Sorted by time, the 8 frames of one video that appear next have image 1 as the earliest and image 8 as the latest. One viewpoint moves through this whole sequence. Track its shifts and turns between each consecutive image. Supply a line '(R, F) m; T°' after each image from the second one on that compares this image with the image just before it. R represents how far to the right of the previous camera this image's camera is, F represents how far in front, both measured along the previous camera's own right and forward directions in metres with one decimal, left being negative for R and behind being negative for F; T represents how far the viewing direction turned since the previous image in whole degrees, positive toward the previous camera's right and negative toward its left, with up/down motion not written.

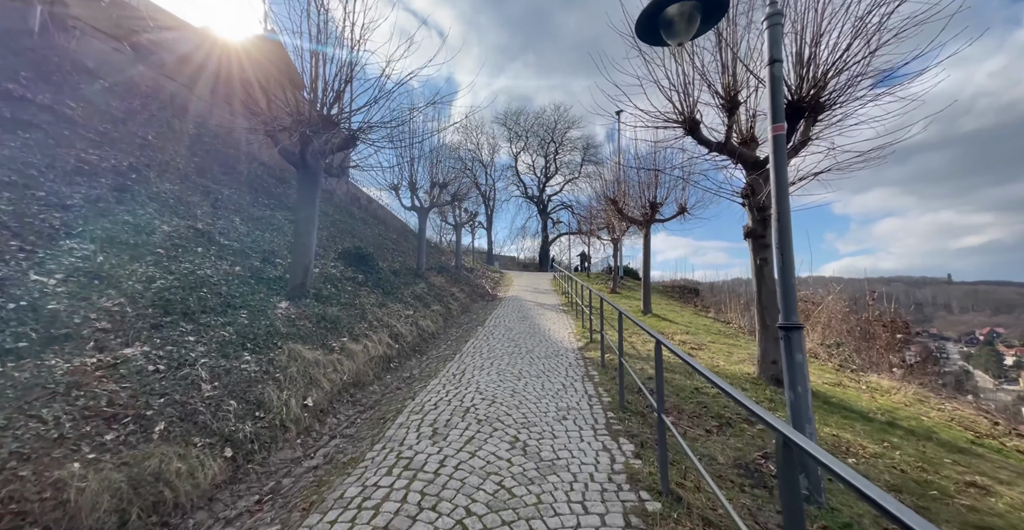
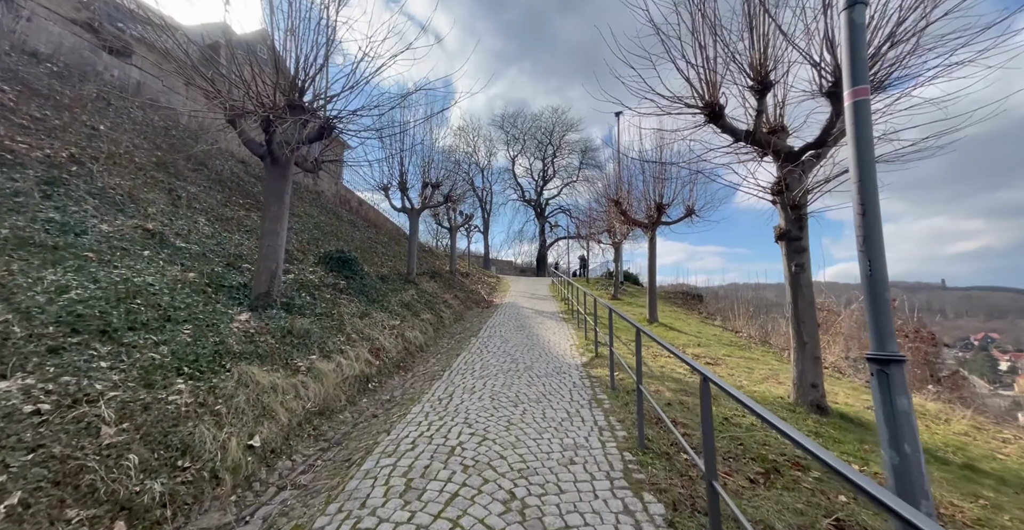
(0.0, +0.6) m; +1°
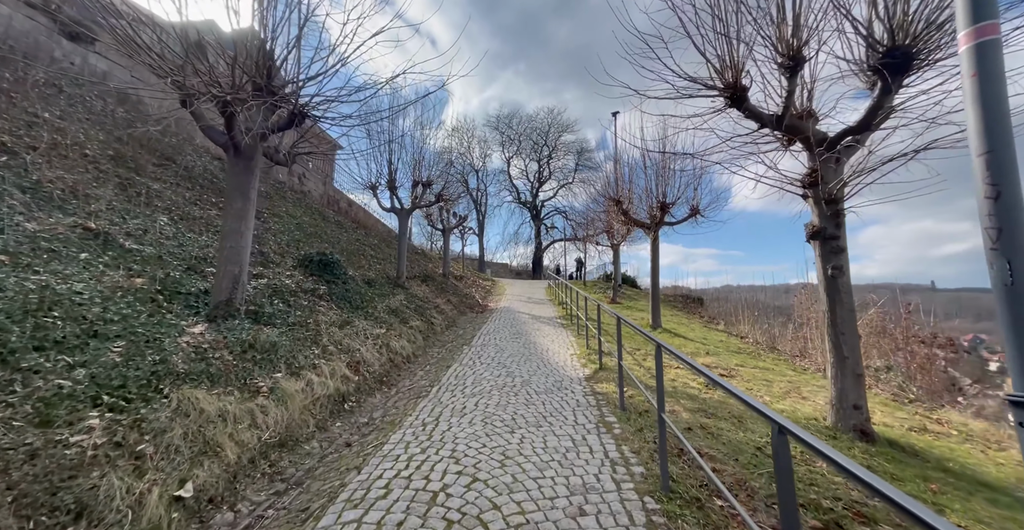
(0.0, +0.5) m; +1°
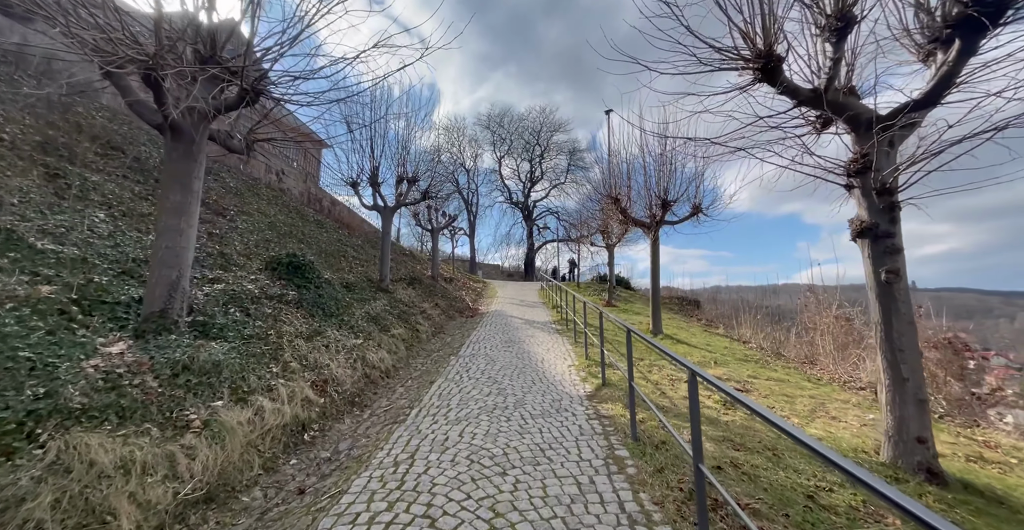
(0.0, +0.6) m; +1°
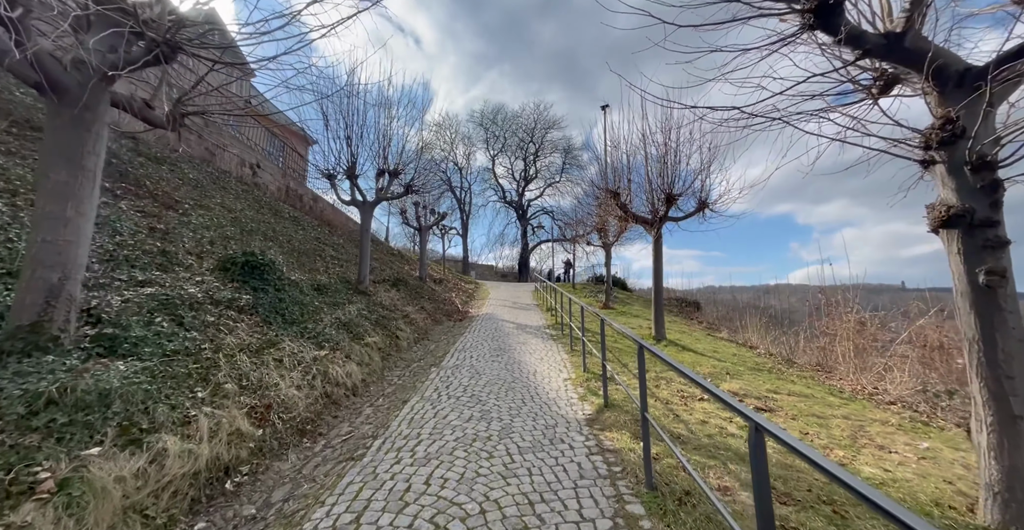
(+0.1, +0.7) m; +1°
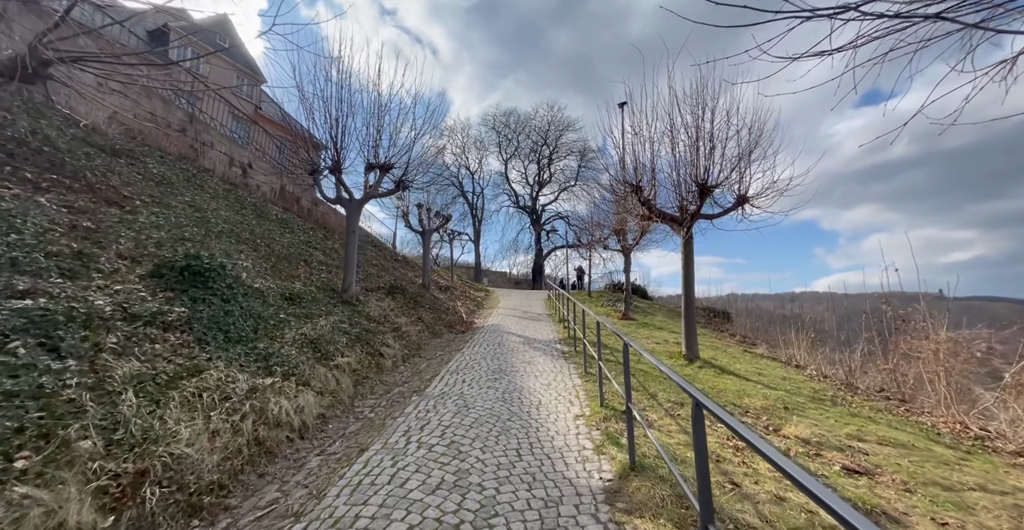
(+0.2, +1.1) m; -3°
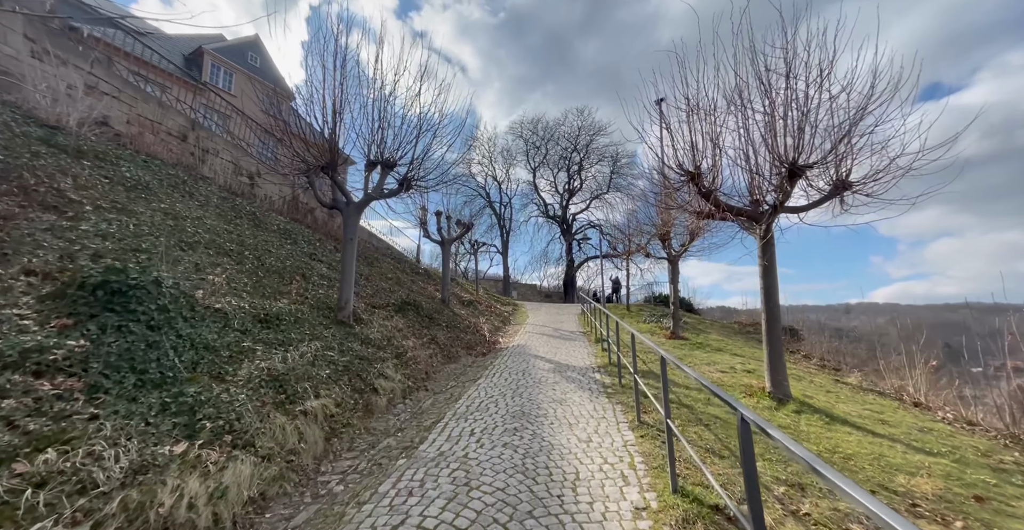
(+0.1, +1.4) m; -5°
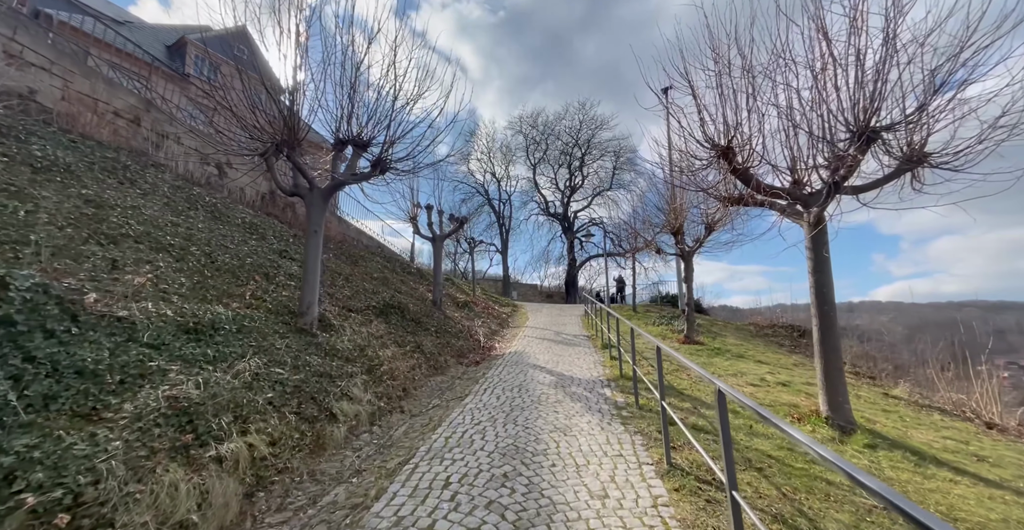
(+0.1, +1.0) m; 0°
